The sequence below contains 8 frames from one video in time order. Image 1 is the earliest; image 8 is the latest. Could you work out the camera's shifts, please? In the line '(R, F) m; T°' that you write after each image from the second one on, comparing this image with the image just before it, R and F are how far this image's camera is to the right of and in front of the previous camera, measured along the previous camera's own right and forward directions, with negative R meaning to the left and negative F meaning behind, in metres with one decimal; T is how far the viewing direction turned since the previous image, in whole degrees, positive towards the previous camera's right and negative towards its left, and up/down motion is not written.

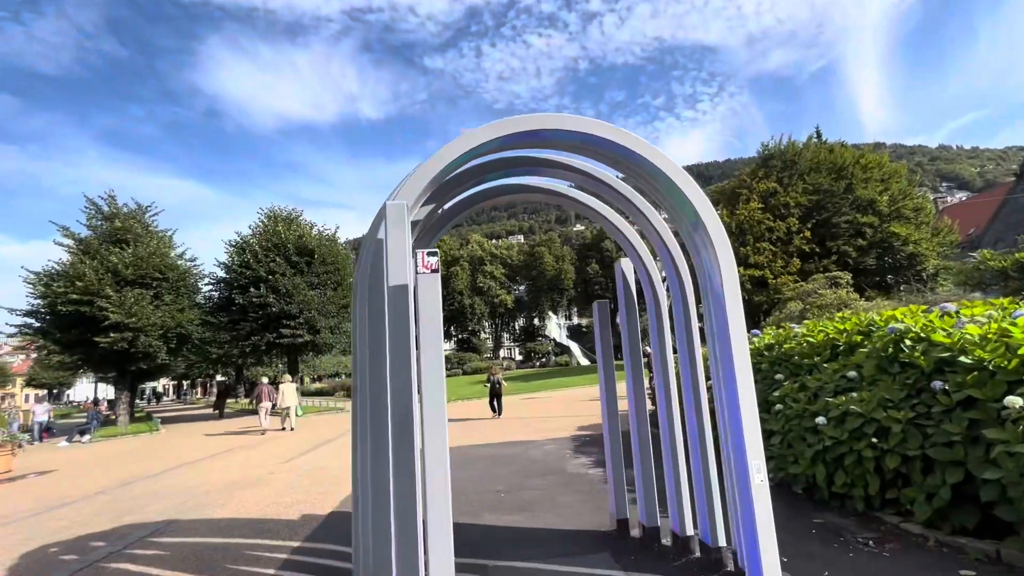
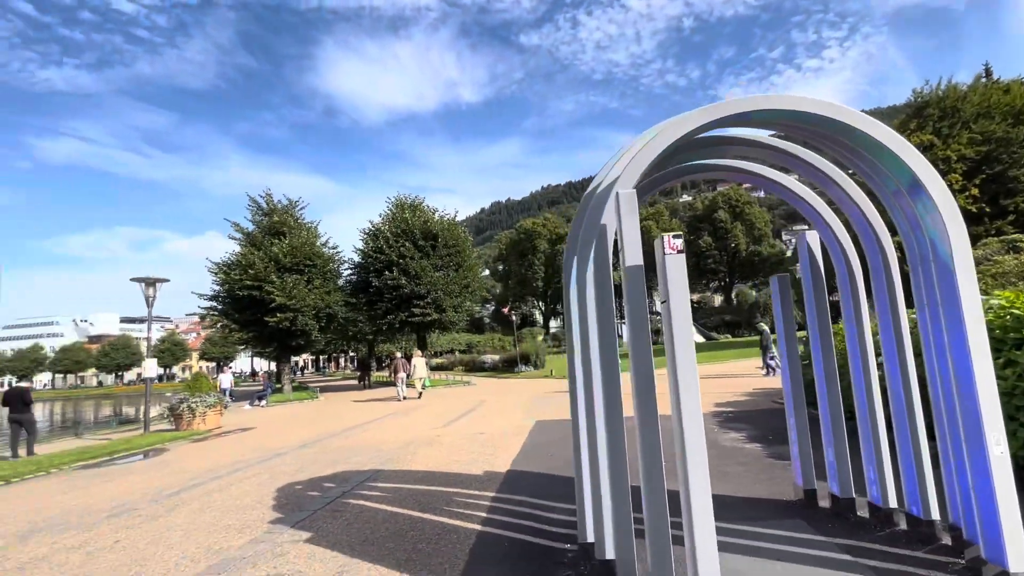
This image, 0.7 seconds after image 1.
(-0.9, -0.5) m; -12°
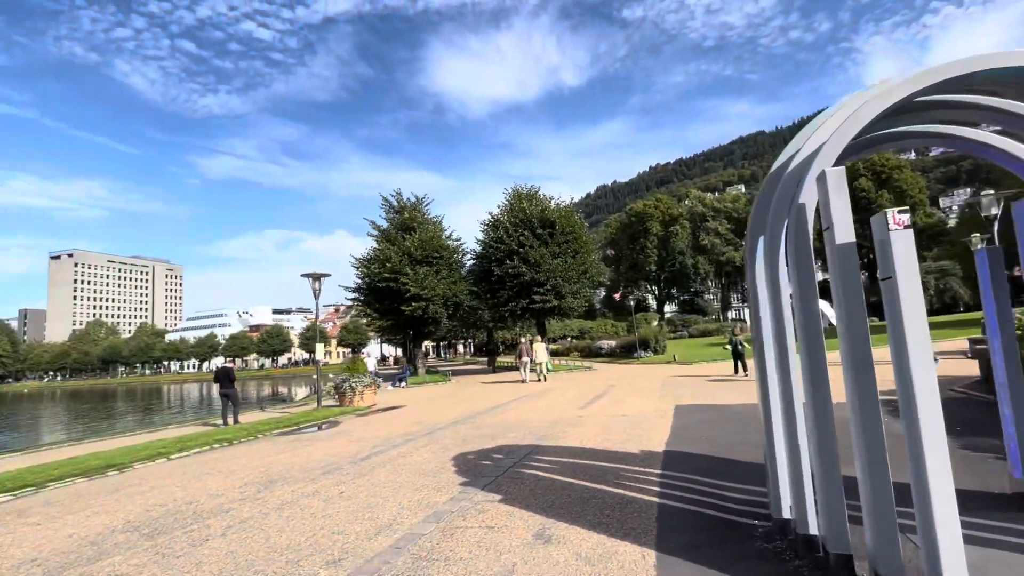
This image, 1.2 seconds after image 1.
(-0.7, -0.4) m; -12°
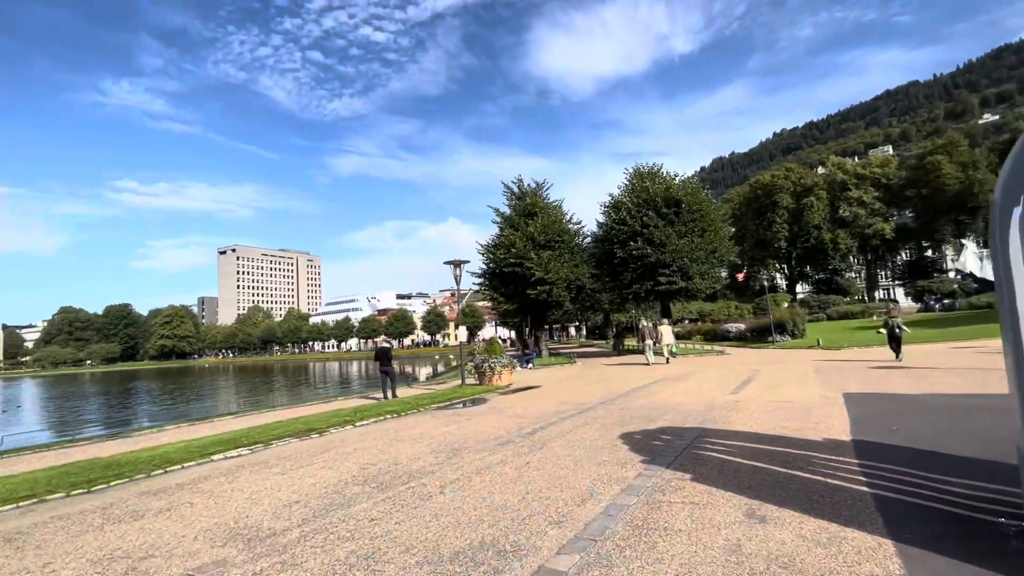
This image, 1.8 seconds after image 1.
(-0.9, -0.4) m; -12°
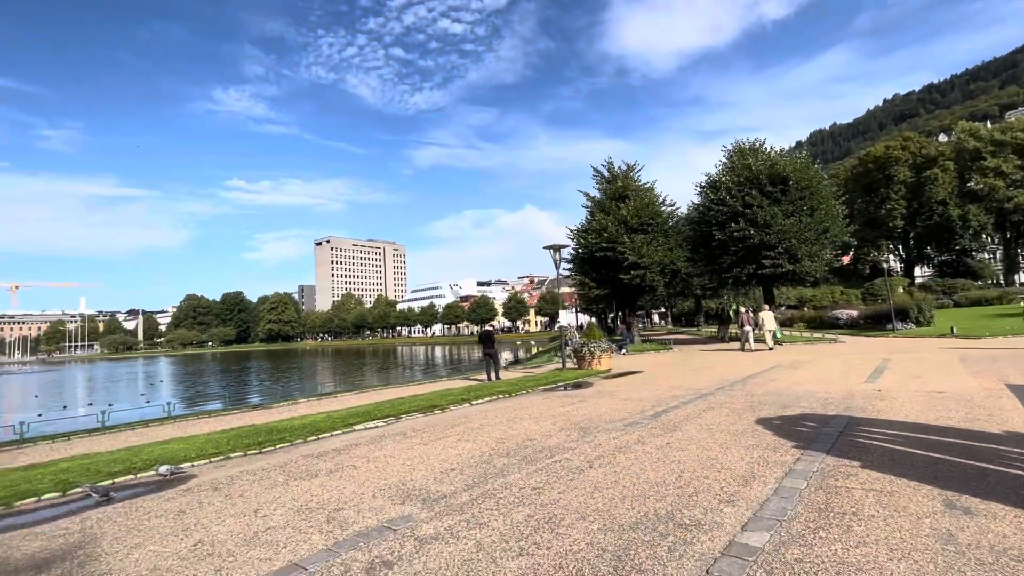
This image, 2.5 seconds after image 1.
(-0.9, -0.2) m; -9°
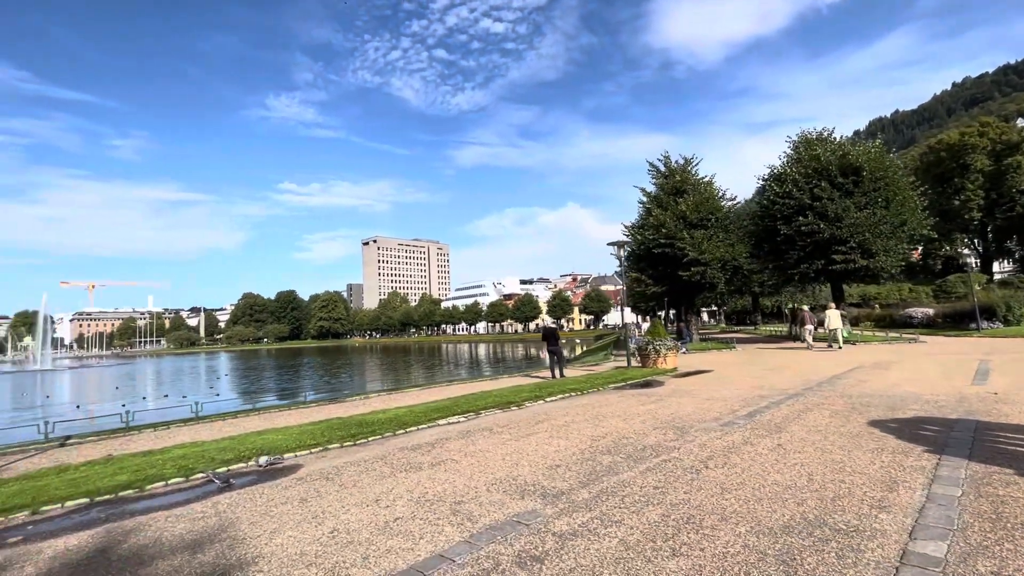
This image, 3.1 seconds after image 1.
(-0.9, 0.0) m; -5°
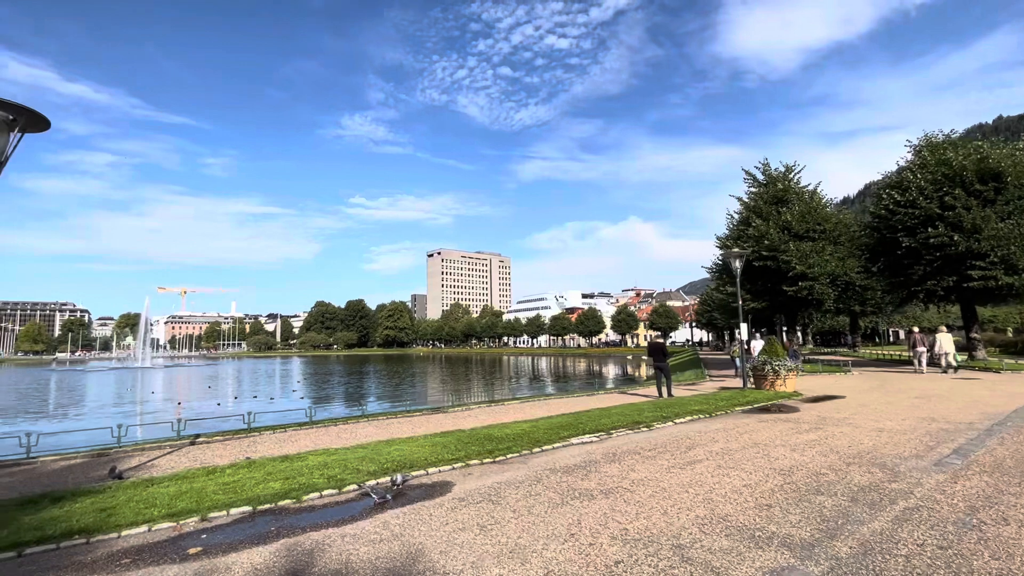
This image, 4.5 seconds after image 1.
(-1.7, +0.7) m; -7°
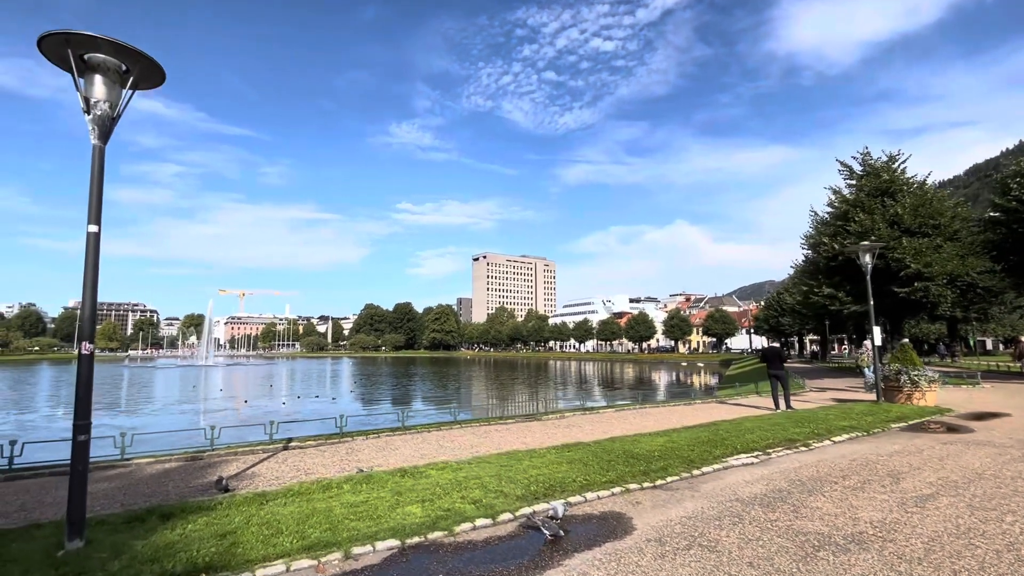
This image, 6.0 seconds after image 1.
(-1.8, +1.4) m; -5°
